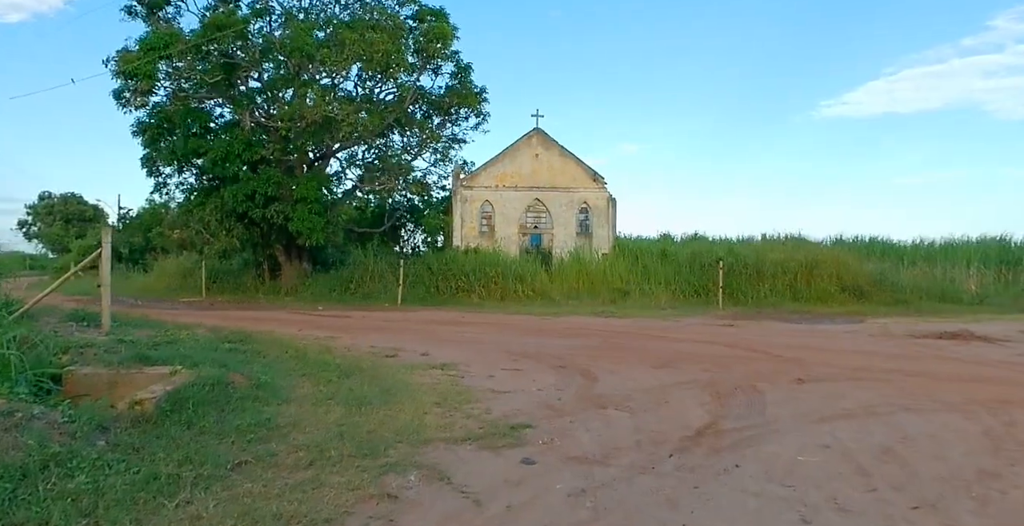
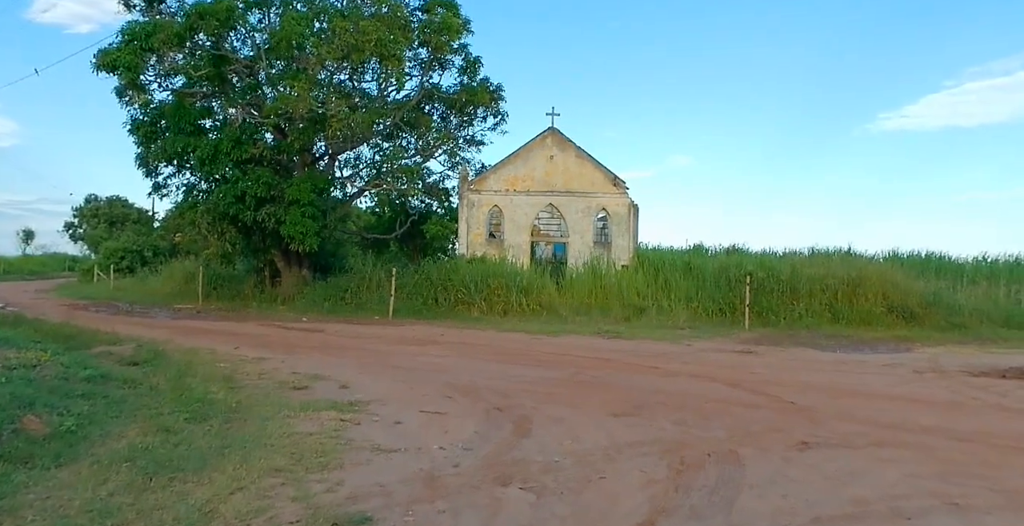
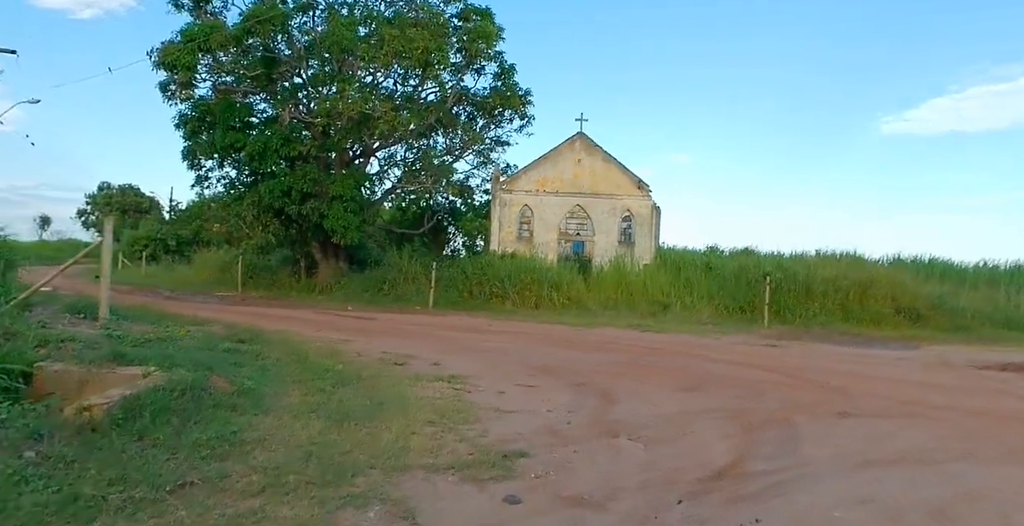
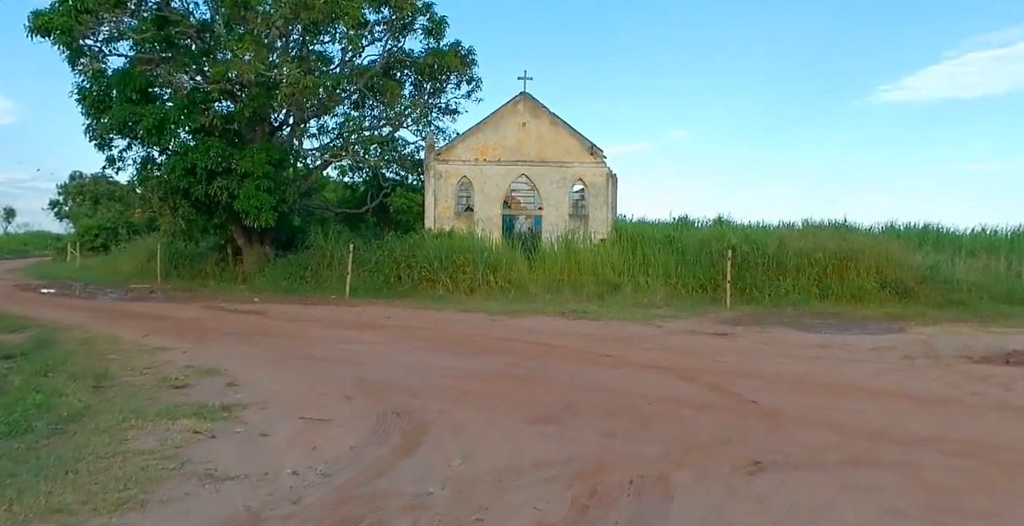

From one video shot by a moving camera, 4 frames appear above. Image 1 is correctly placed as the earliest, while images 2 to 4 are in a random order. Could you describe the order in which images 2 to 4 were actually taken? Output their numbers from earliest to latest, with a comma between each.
3, 2, 4
